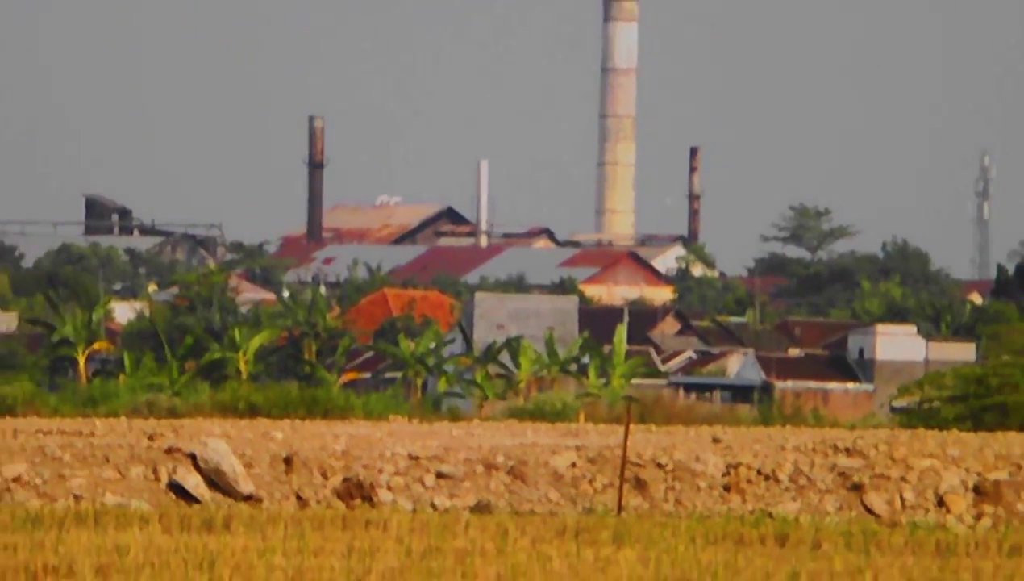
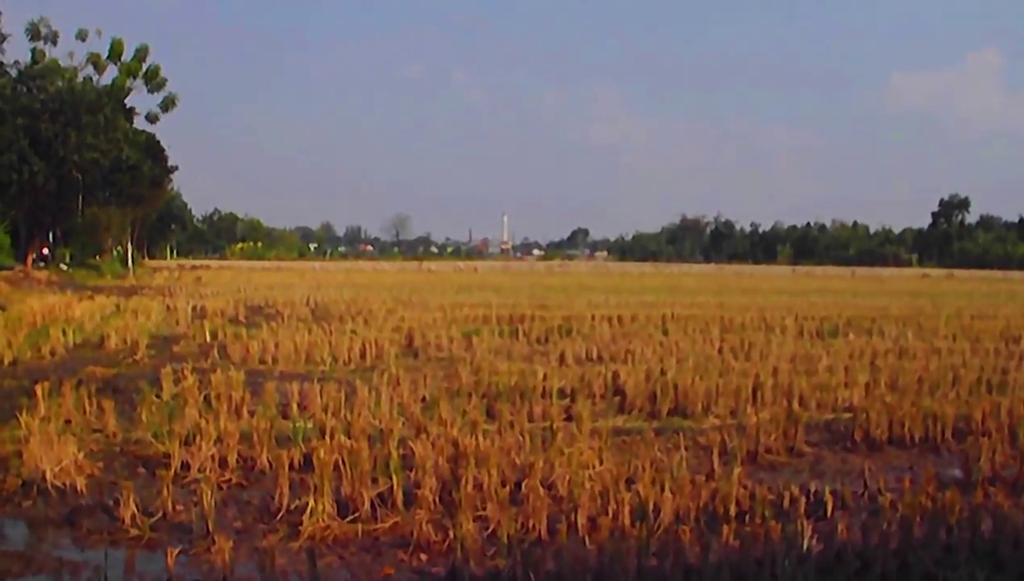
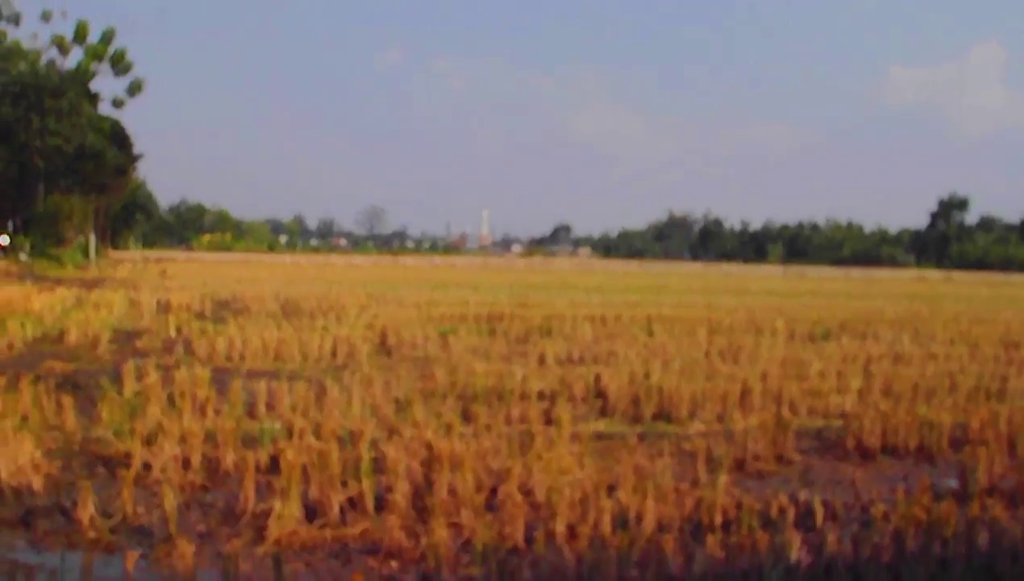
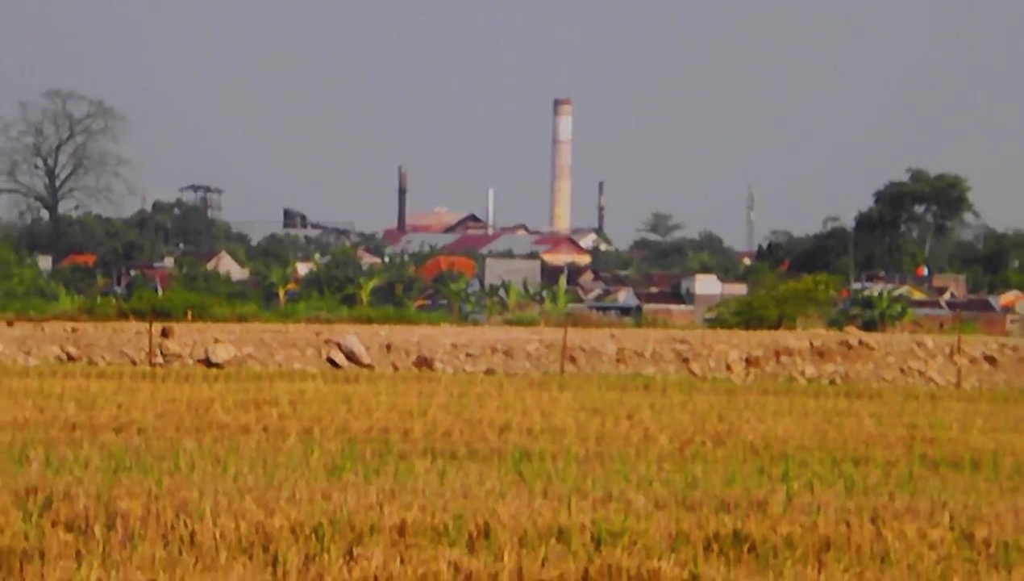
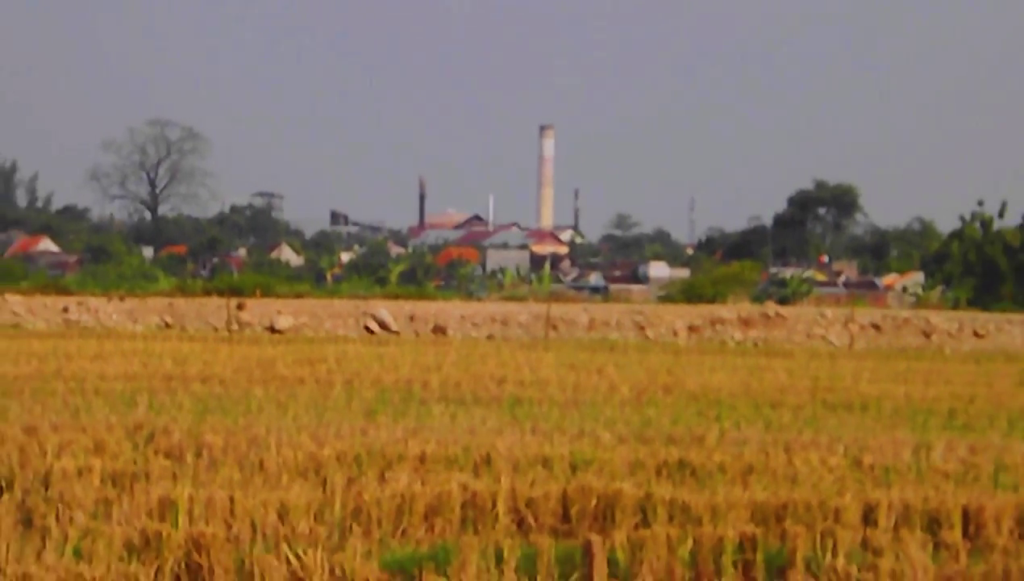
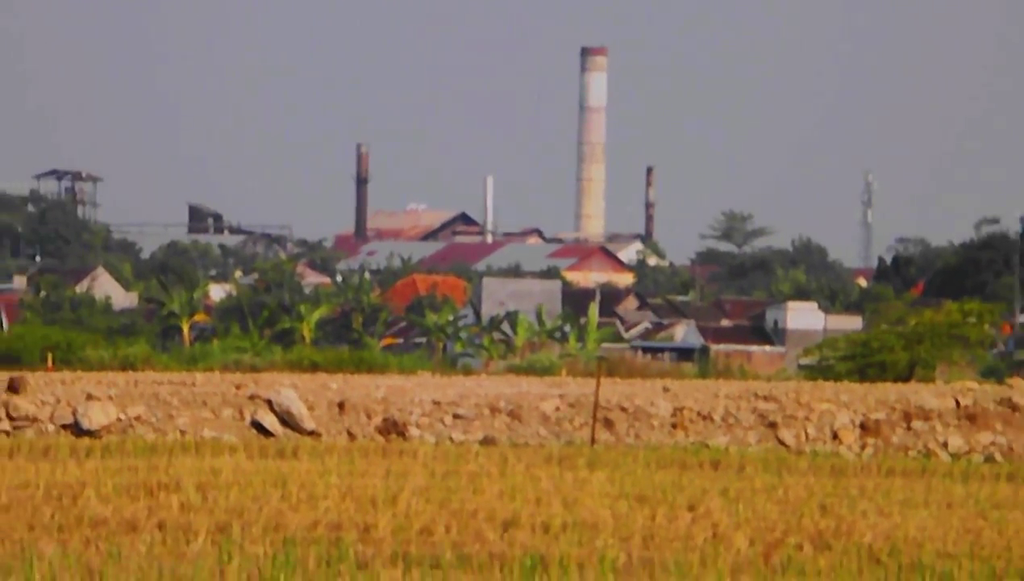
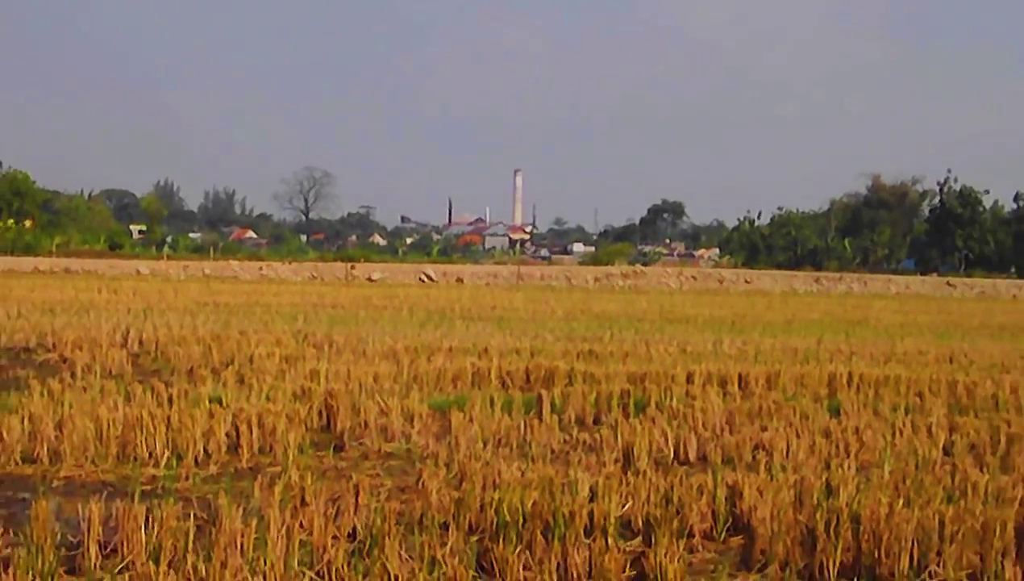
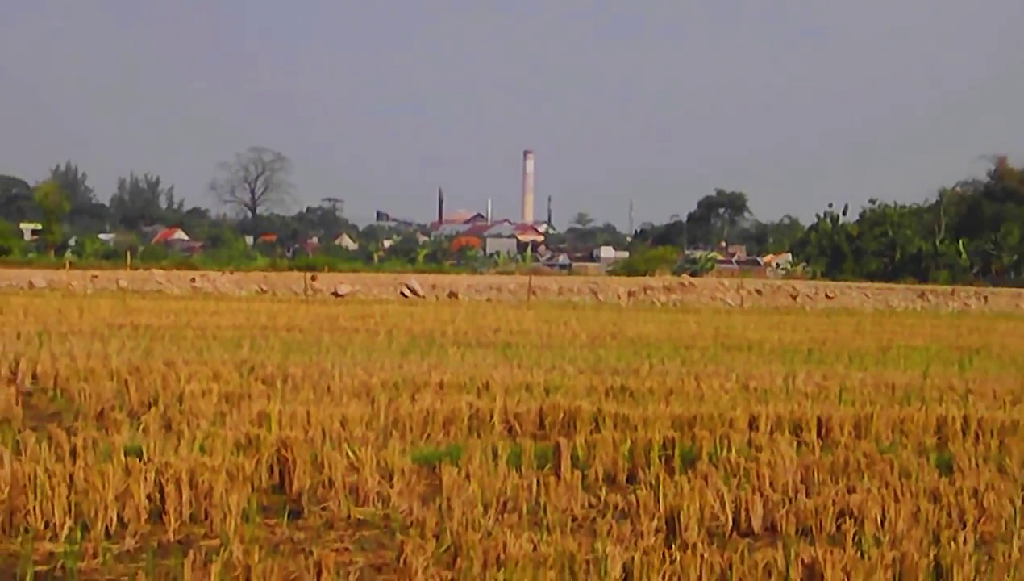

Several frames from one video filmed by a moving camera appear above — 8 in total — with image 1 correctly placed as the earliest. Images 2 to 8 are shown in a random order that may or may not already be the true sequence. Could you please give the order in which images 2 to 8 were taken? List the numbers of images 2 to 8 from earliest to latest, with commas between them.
6, 4, 5, 8, 7, 3, 2
